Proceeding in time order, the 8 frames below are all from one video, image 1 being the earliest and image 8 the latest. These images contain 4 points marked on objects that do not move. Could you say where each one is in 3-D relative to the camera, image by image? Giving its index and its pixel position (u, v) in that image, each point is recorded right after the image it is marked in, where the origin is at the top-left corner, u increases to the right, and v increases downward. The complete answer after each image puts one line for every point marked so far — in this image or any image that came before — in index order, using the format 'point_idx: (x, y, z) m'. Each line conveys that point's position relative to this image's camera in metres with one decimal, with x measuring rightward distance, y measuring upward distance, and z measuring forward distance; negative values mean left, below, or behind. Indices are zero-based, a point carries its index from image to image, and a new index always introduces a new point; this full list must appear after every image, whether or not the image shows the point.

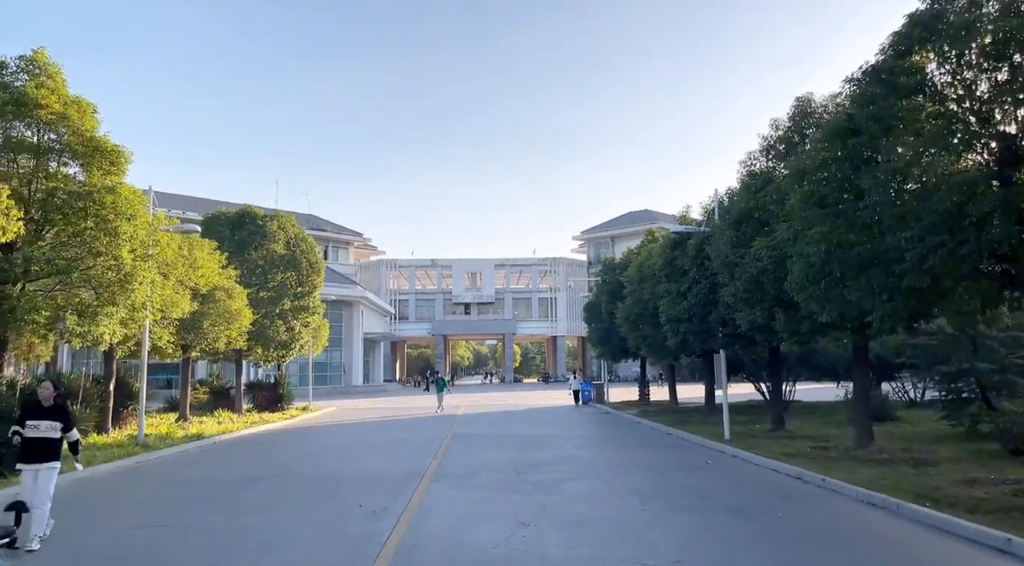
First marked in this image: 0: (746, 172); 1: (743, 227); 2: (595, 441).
0: (+5.5, +2.6, +16.7) m
1: (+5.2, +1.3, +15.9) m
2: (+2.2, -4.3, +19.1) m
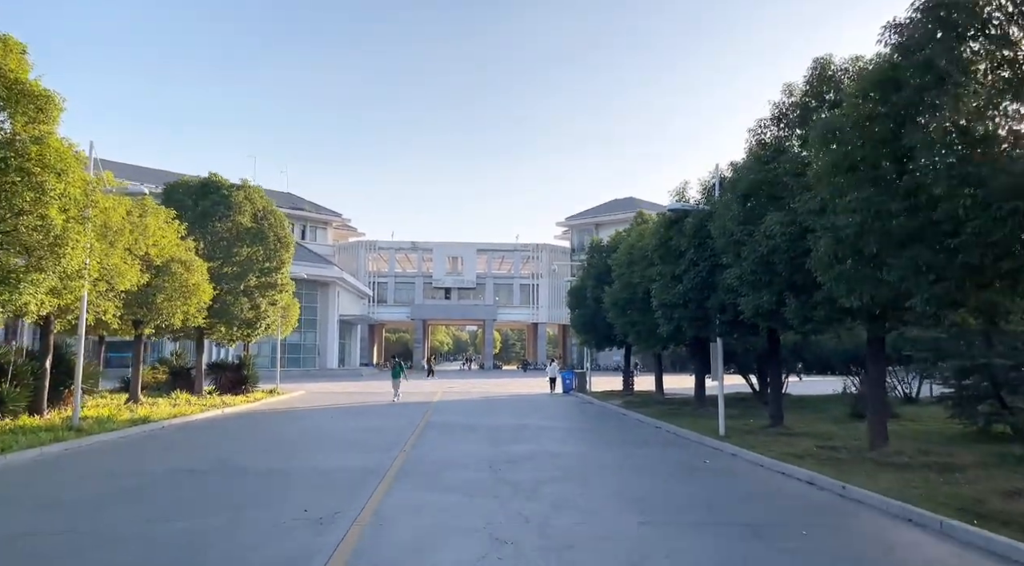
0: (+5.2, +3.0, +15.1) m
1: (+4.8, +1.6, +14.3) m
2: (+1.7, -3.8, +17.6) m
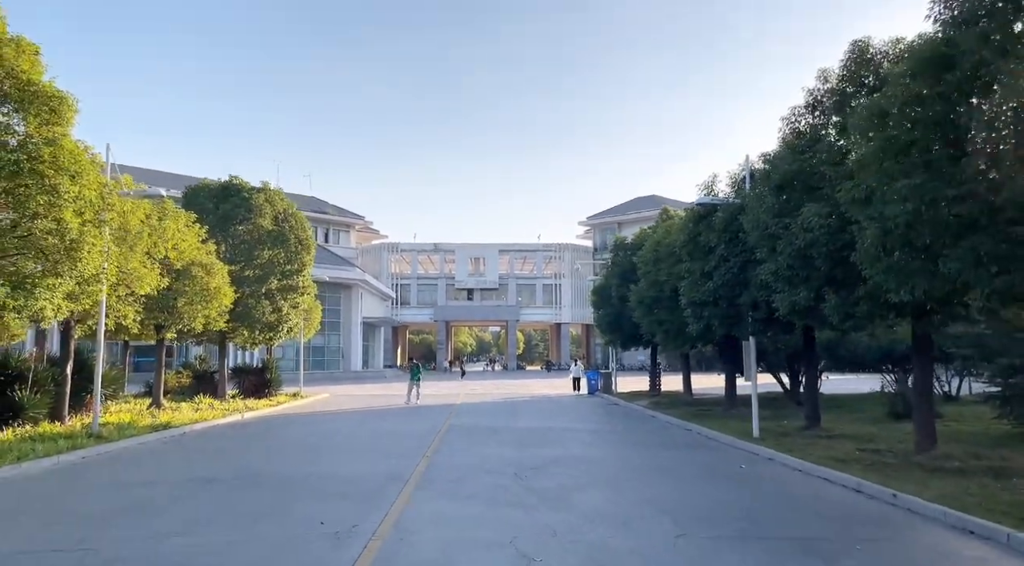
0: (+5.6, +3.1, +14.4) m
1: (+5.3, +1.7, +13.7) m
2: (+2.3, -3.7, +17.0) m
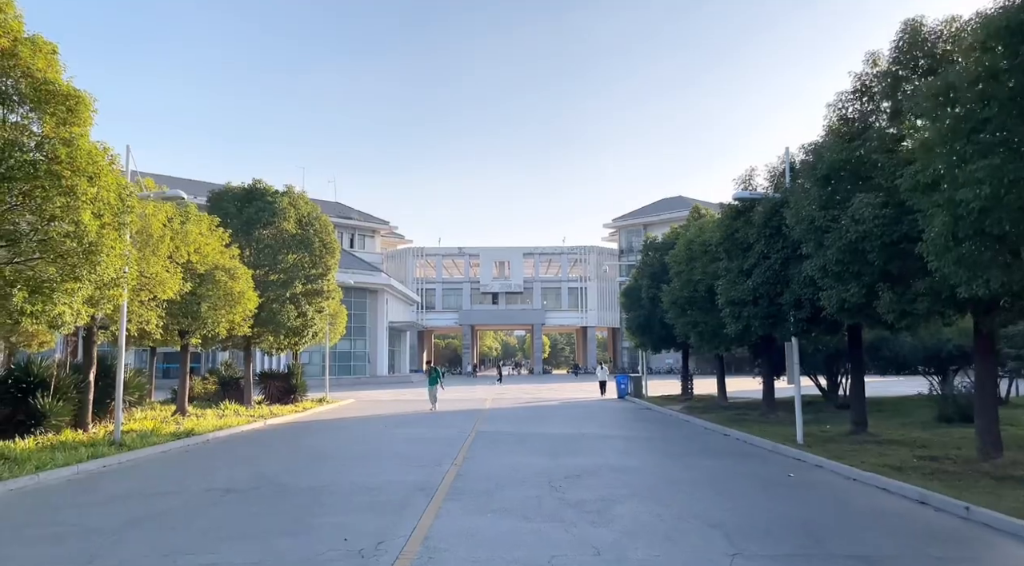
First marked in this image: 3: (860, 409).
0: (+6.2, +3.1, +13.6) m
1: (+5.8, +1.8, +12.8) m
2: (+3.0, -3.7, +16.2) m
3: (+8.3, -3.0, +17.0) m
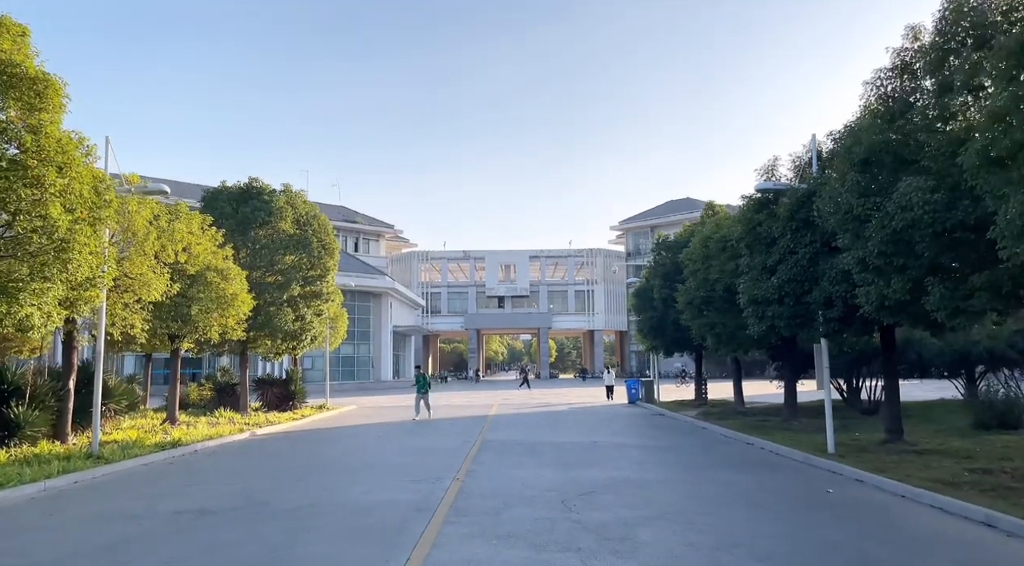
0: (+6.3, +3.2, +12.4) m
1: (+5.9, +1.9, +11.7) m
2: (+3.2, -3.7, +15.1) m
3: (+8.5, -3.0, +15.7) m
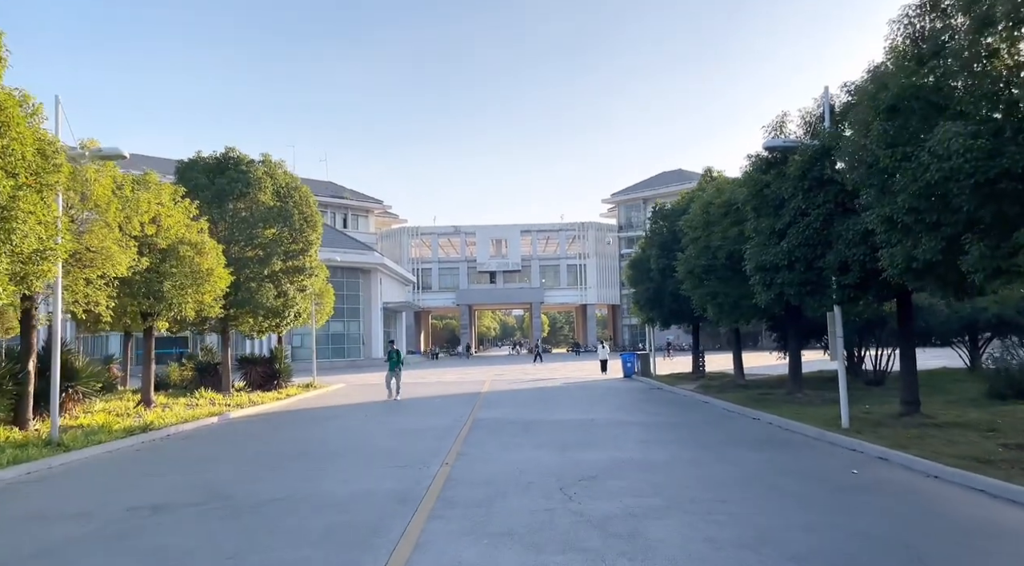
0: (+6.1, +3.9, +11.3) m
1: (+5.7, +2.5, +10.6) m
2: (+3.0, -3.0, +14.1) m
3: (+8.4, -2.2, +14.8) m
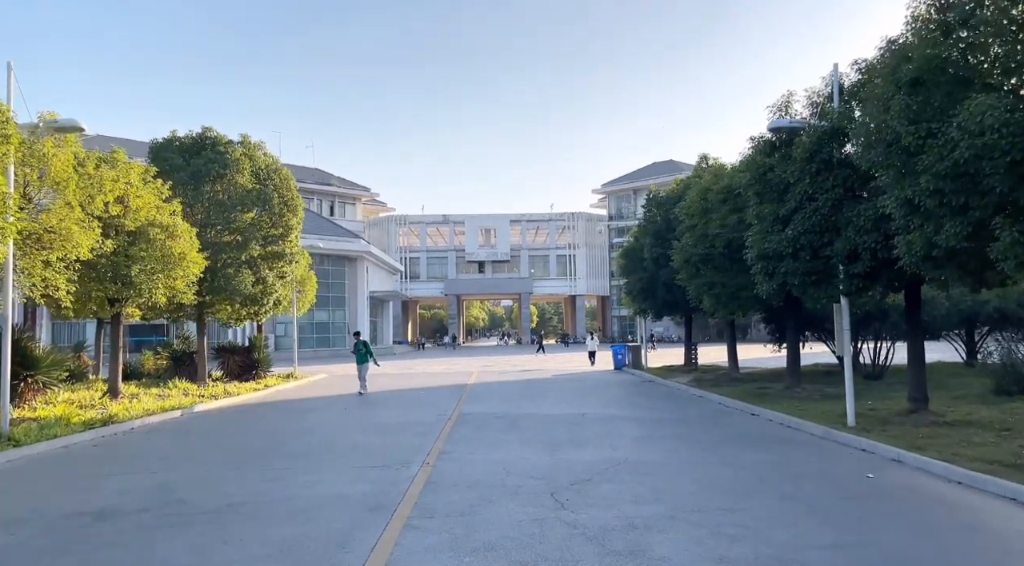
0: (+6.0, +4.0, +10.4) m
1: (+5.6, +2.6, +9.7) m
2: (+2.8, -2.8, +13.3) m
3: (+8.1, -2.0, +14.1) m
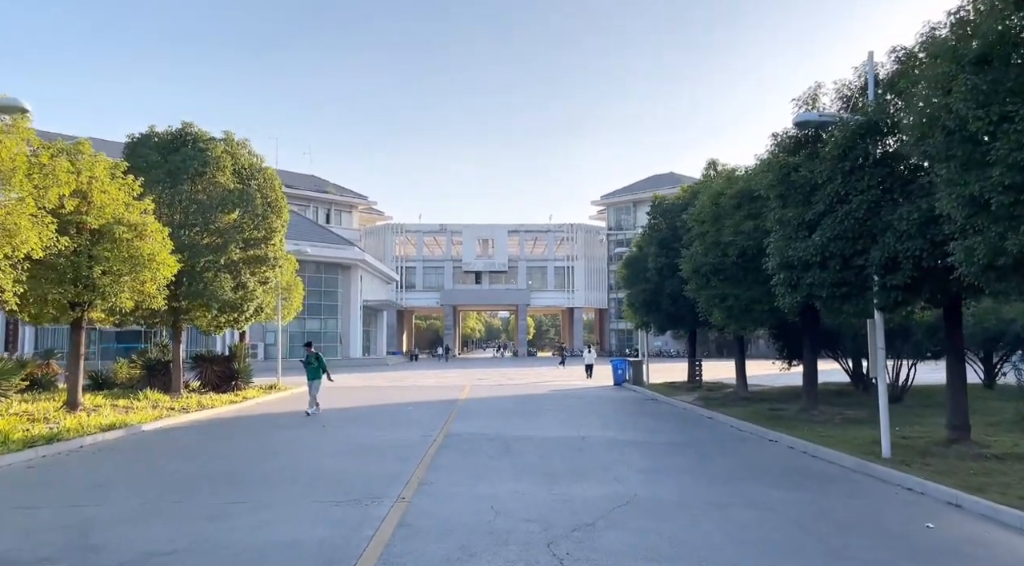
0: (+5.9, +3.8, +9.1) m
1: (+5.6, +2.5, +8.3) m
2: (+2.6, -2.9, +11.8) m
3: (+8.0, -2.3, +12.6) m
